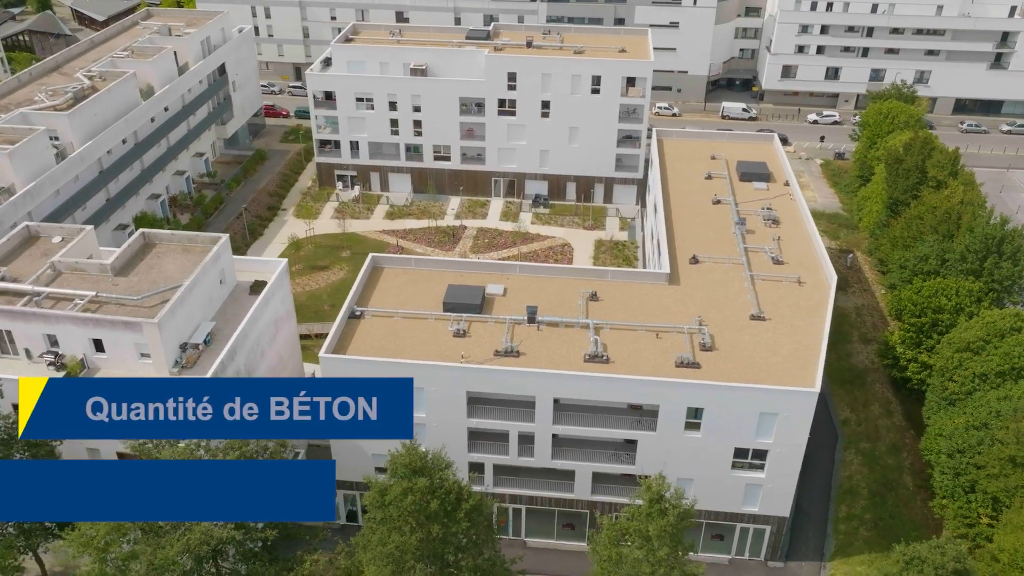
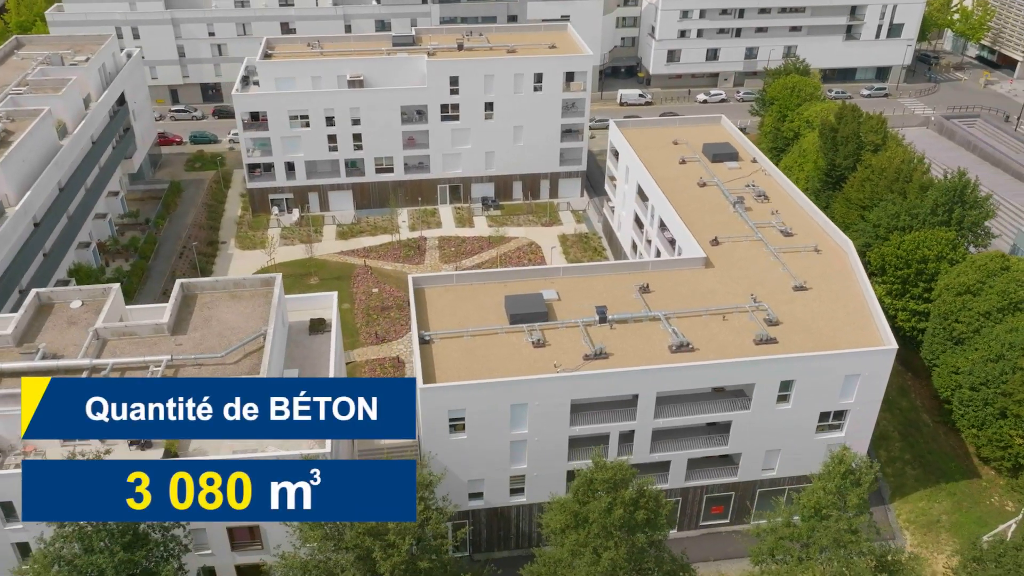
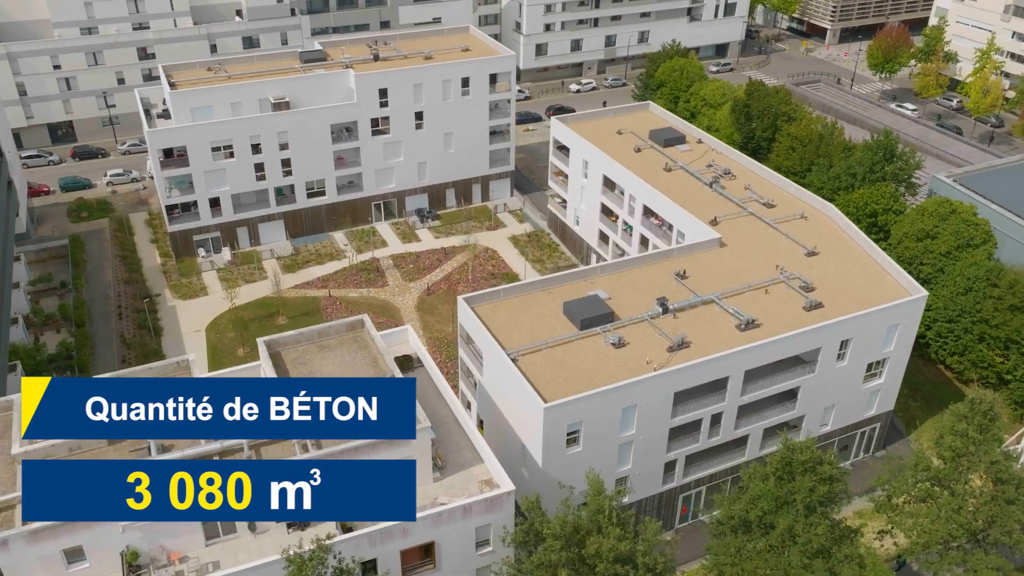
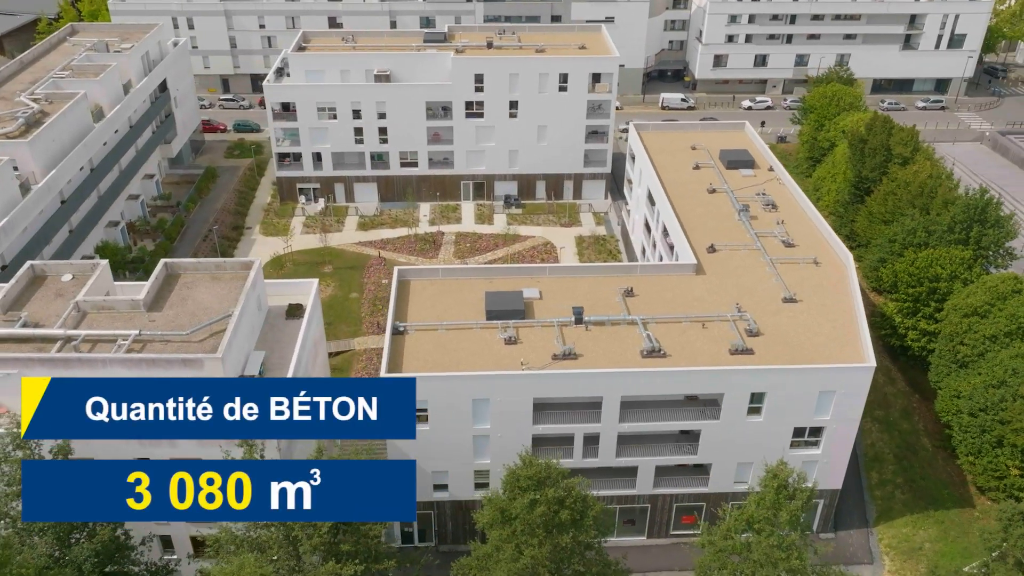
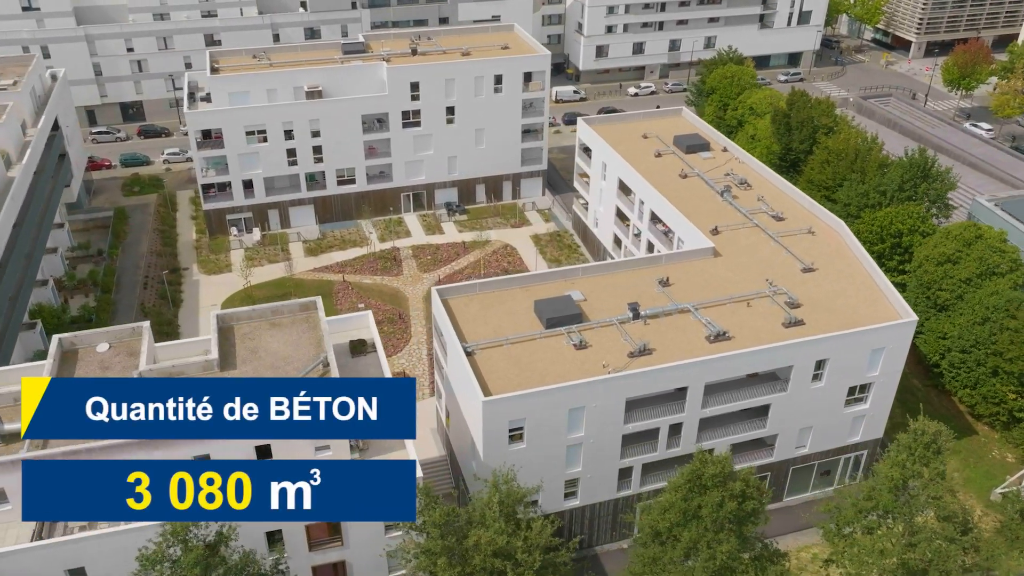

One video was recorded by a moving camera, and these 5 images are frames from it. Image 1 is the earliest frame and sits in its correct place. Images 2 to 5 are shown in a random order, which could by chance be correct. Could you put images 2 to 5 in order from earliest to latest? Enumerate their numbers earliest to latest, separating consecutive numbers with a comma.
4, 2, 5, 3
